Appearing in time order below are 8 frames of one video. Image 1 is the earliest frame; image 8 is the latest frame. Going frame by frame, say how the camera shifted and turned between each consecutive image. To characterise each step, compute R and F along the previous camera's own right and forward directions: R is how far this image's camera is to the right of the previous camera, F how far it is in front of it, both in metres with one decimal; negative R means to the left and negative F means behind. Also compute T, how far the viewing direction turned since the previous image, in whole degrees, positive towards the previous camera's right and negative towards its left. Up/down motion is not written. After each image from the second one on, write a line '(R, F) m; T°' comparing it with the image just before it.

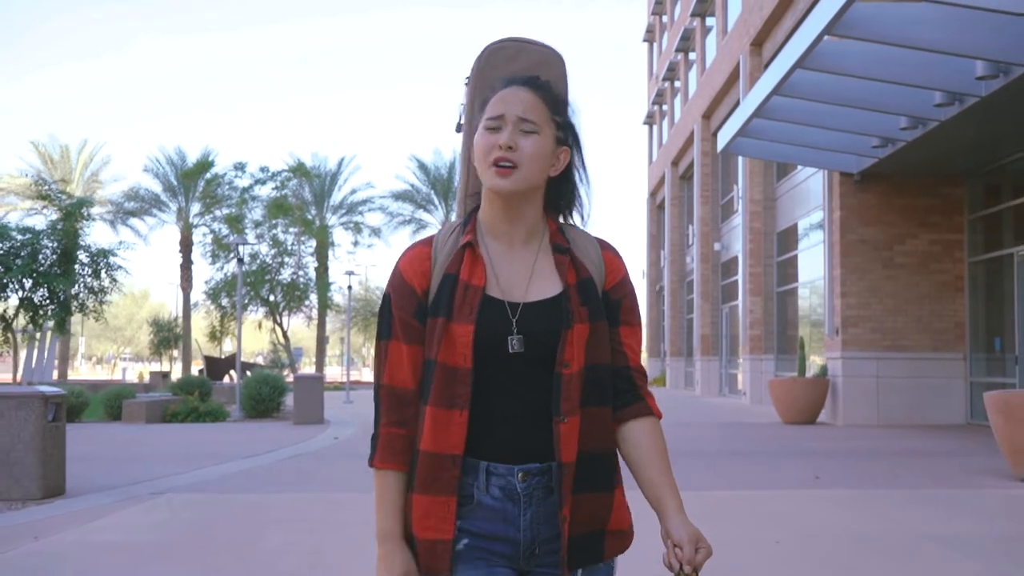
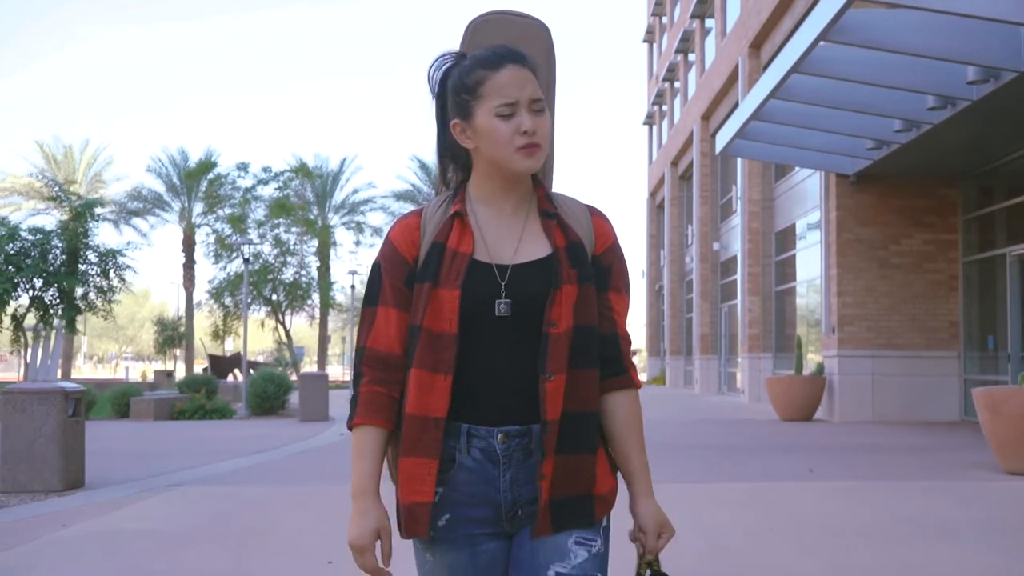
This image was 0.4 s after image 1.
(0.0, -0.3) m; 0°
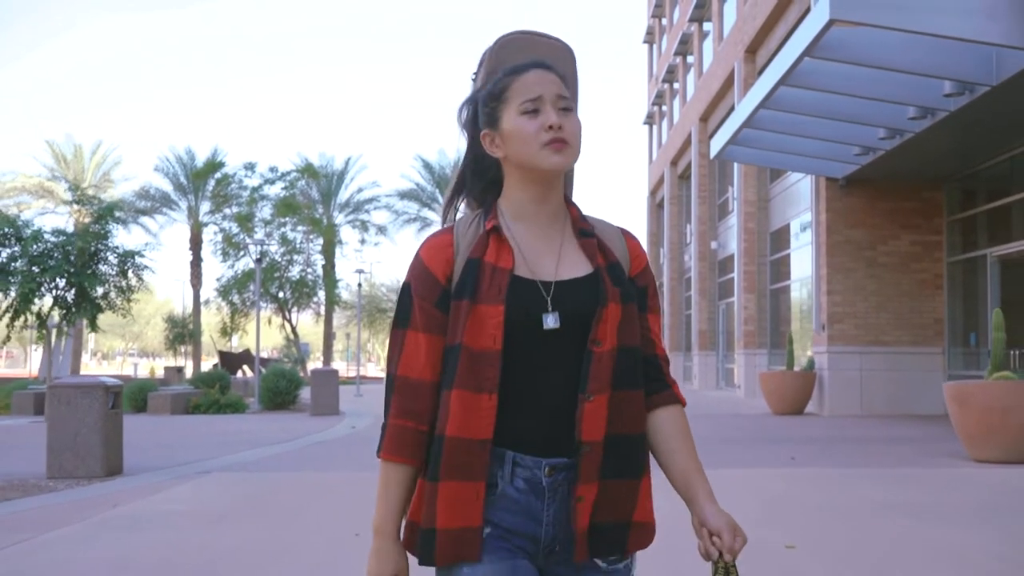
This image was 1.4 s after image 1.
(0.0, -0.8) m; 0°
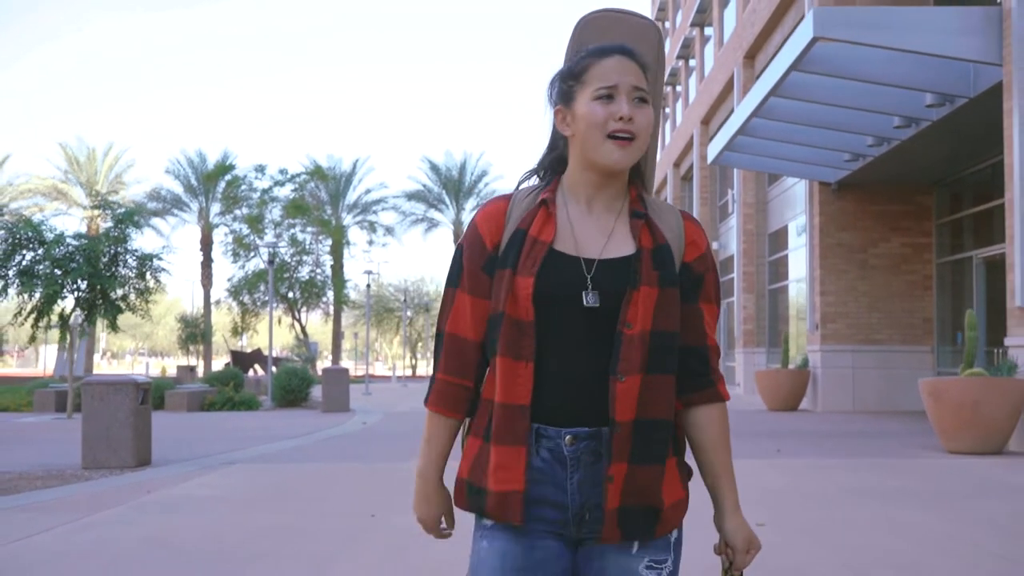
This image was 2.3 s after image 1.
(0.0, -0.7) m; 0°
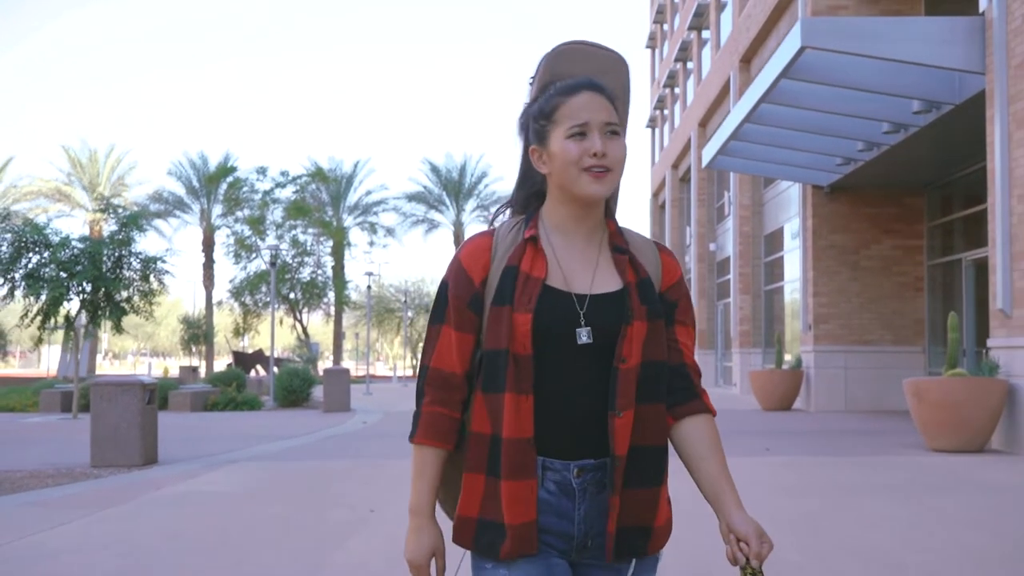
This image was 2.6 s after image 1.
(+0.1, -0.3) m; 0°
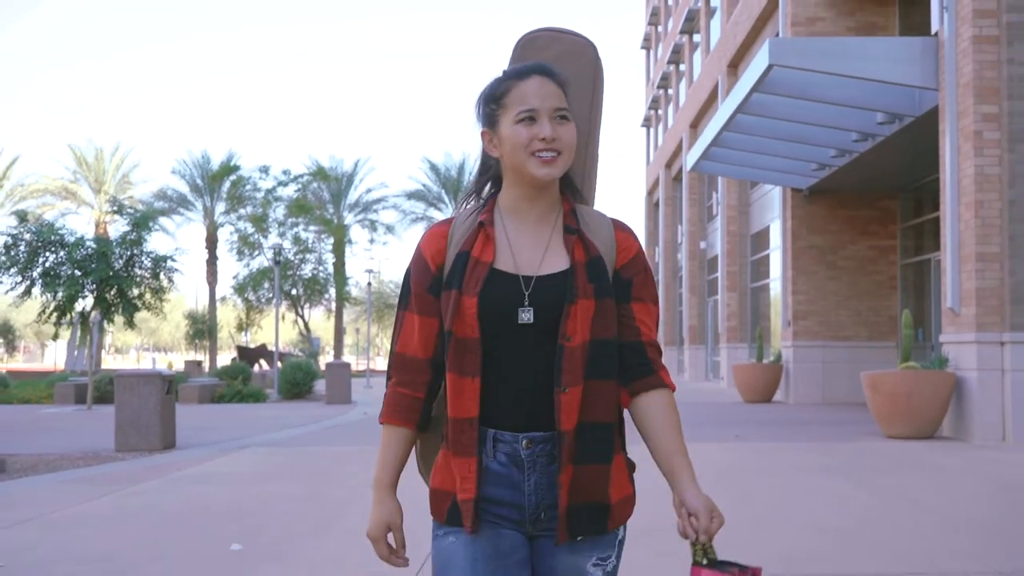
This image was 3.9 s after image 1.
(+0.1, -1.0) m; 0°
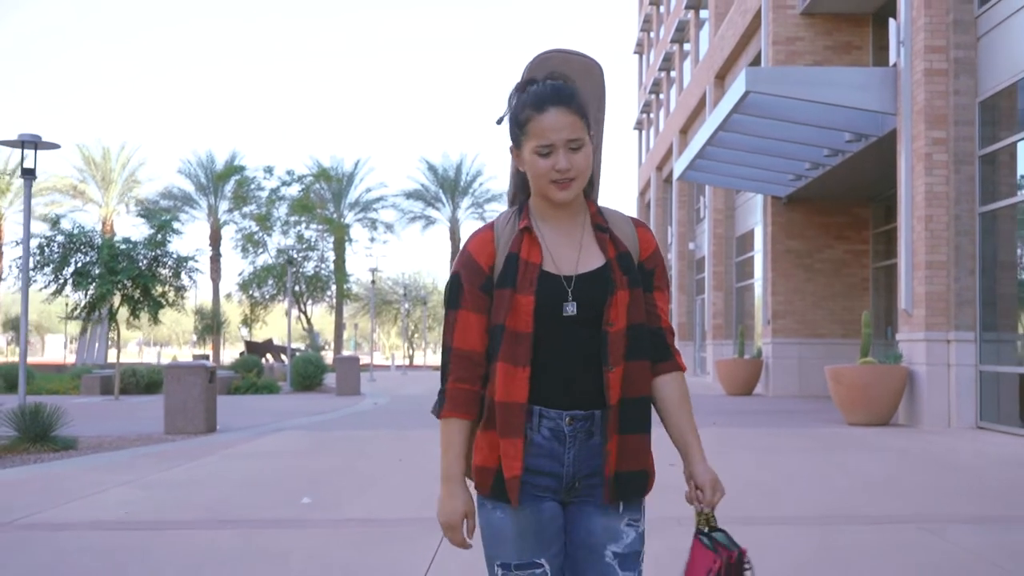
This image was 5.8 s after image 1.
(-0.1, -1.6) m; 0°
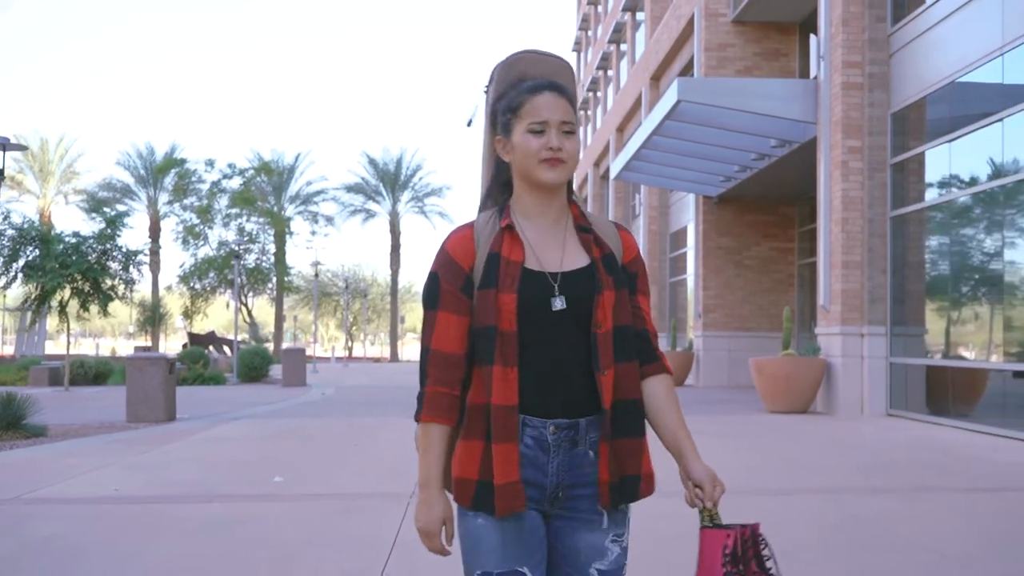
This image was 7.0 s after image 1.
(-0.1, -0.8) m; +3°
